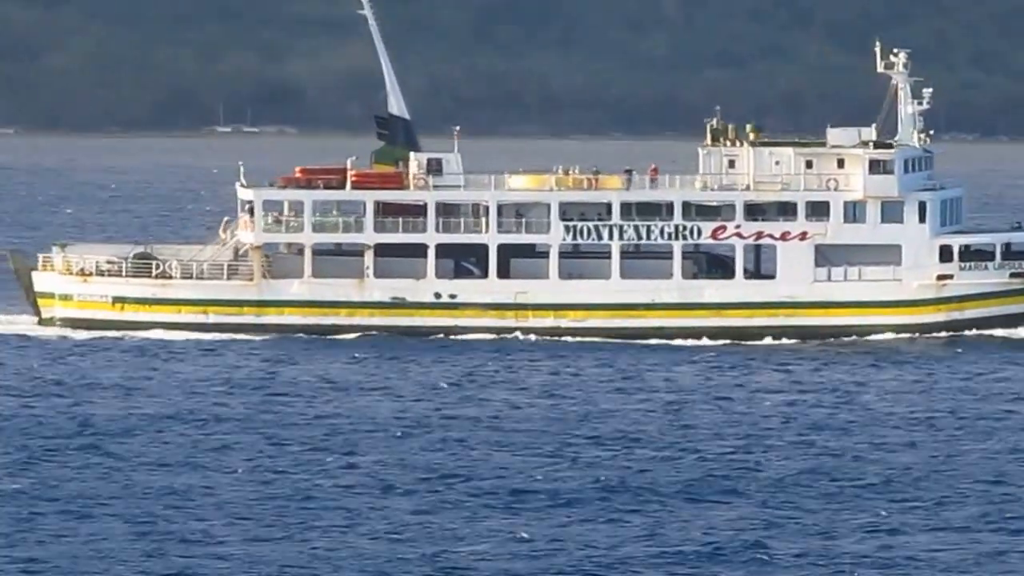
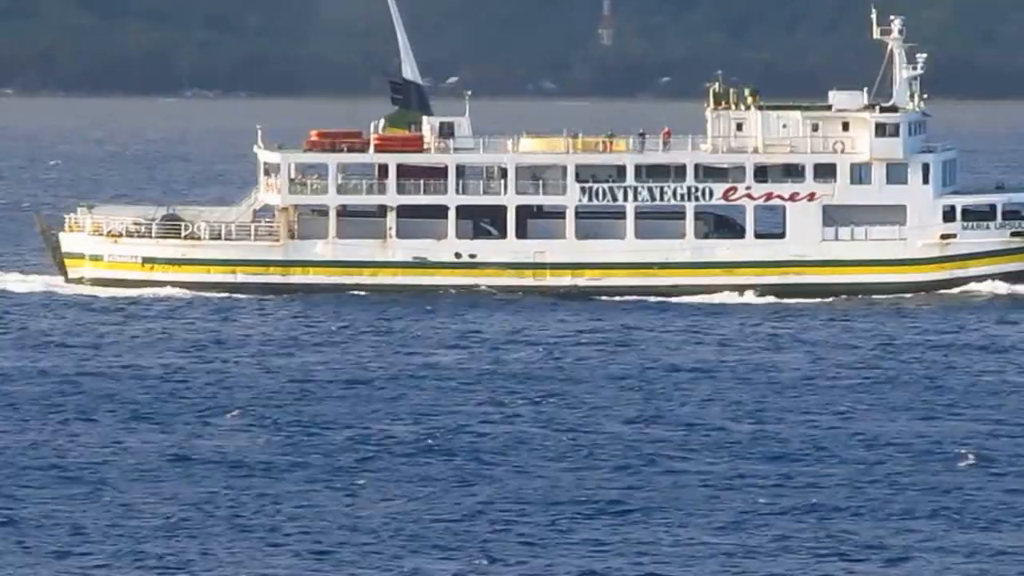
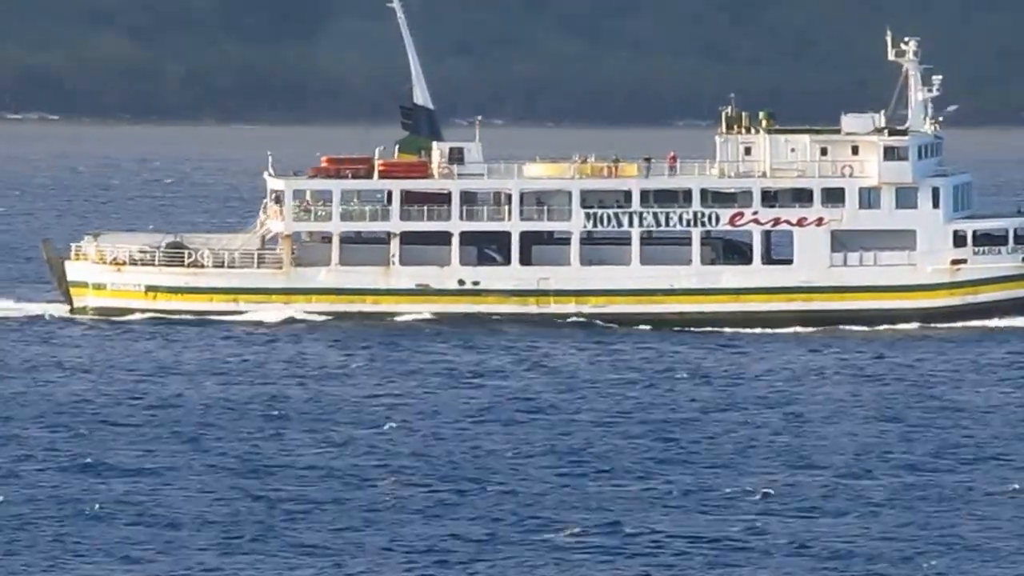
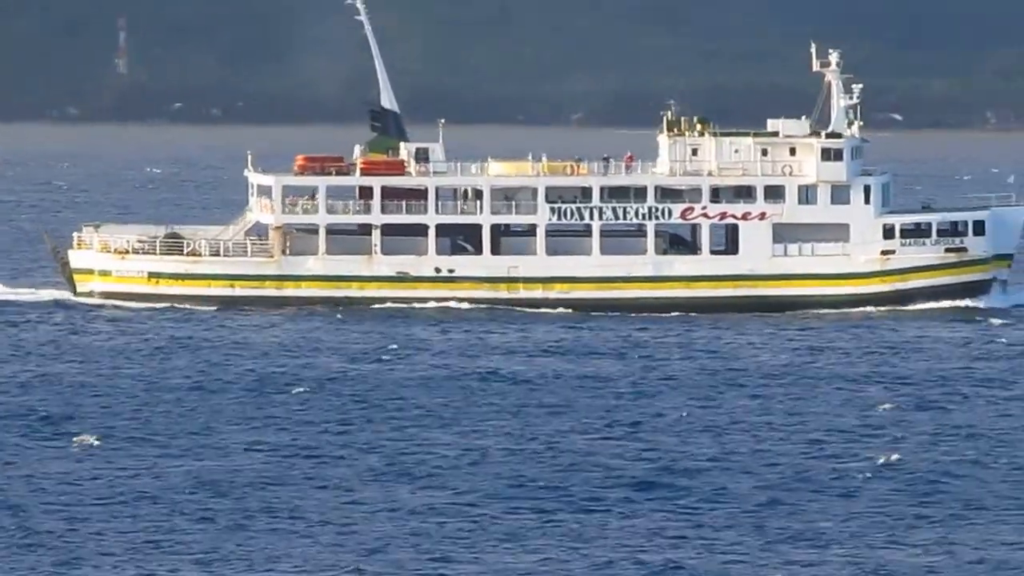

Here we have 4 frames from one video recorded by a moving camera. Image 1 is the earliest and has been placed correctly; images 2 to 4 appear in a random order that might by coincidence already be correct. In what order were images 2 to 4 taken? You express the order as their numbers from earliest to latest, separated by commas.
3, 2, 4
